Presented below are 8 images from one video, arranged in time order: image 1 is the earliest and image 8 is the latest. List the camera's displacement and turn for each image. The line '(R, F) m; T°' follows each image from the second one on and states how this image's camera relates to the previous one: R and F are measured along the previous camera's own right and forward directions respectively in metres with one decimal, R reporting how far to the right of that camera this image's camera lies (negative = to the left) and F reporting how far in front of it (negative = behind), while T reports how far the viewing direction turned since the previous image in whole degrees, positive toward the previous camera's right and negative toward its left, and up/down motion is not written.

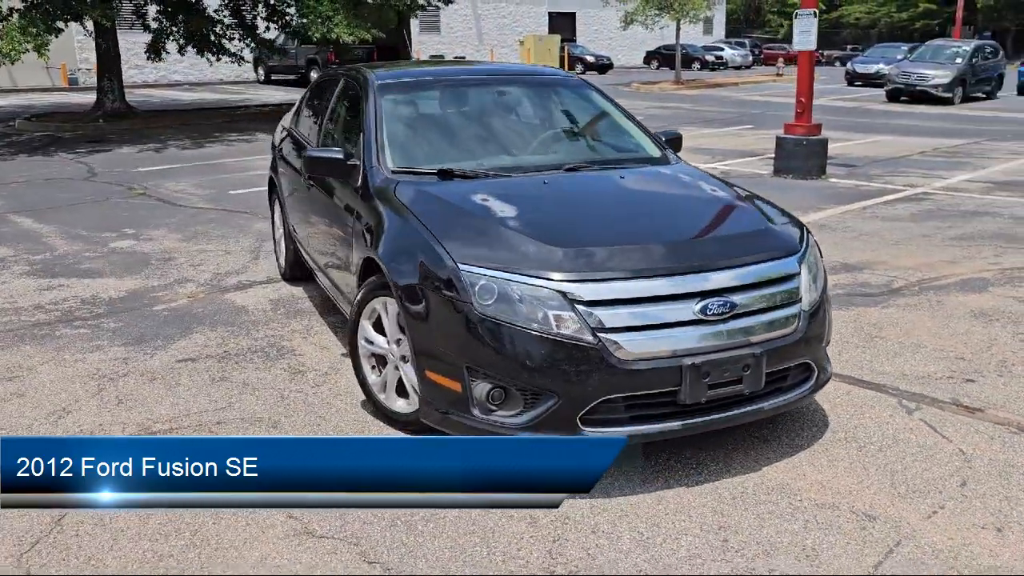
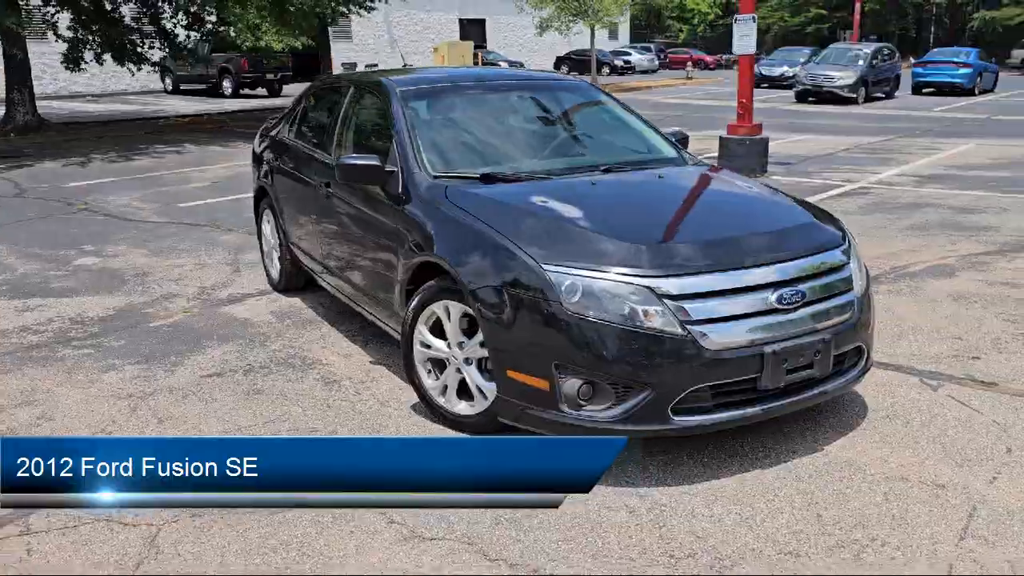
(-0.7, 0.0) m; +6°
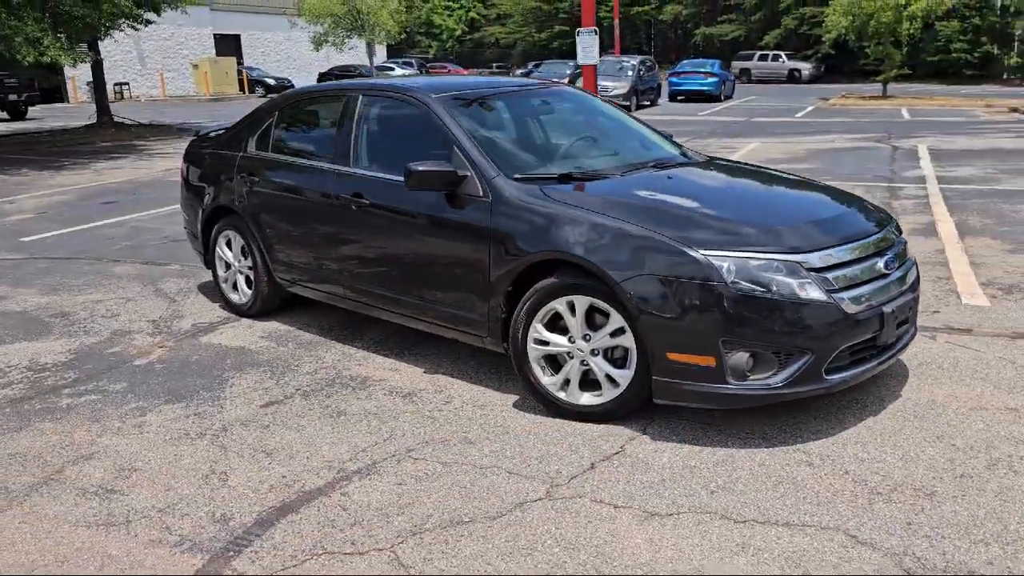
(-1.6, +0.1) m; +16°
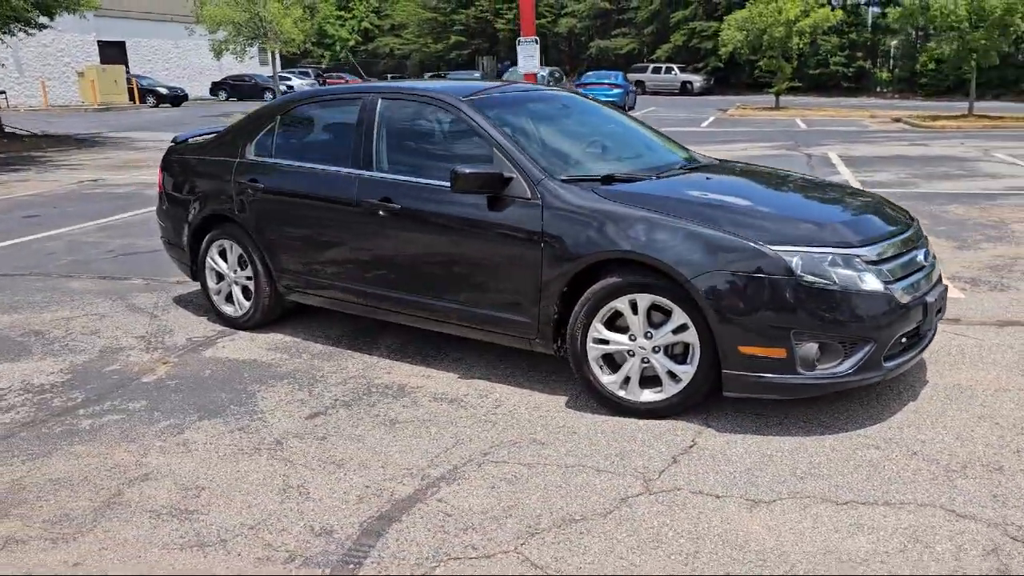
(-0.8, 0.0) m; +7°
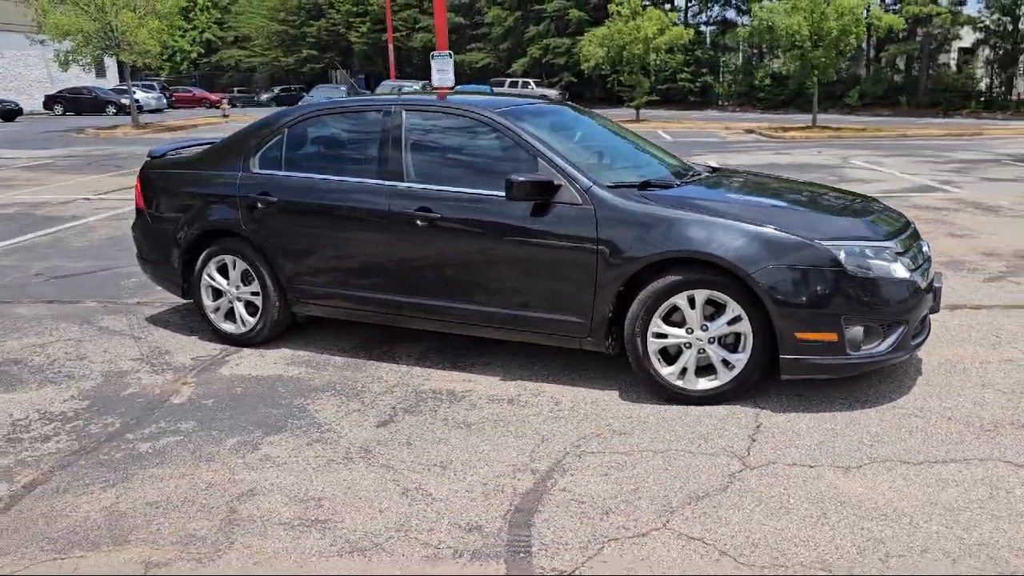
(-1.1, -0.1) m; +10°
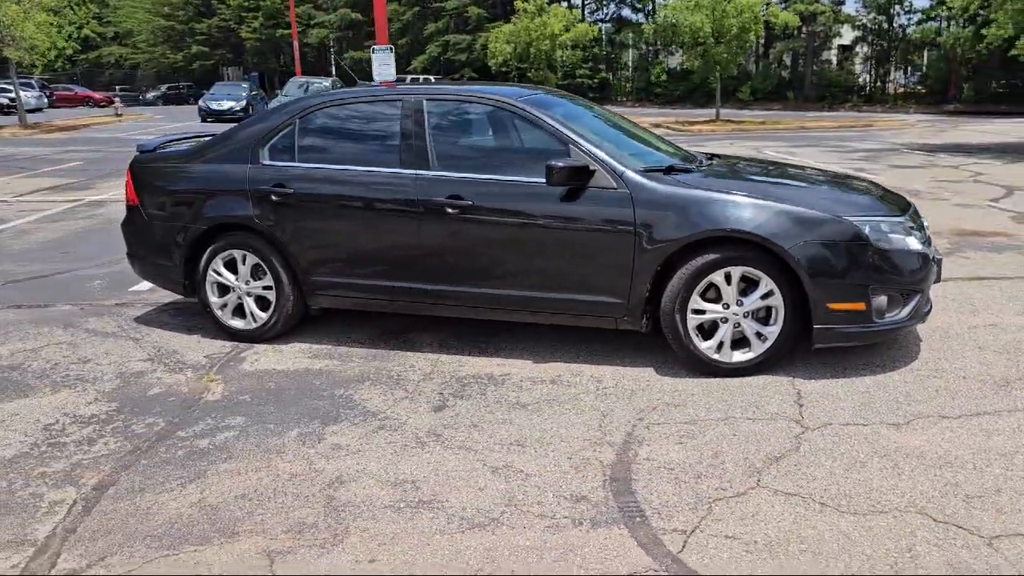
(-0.8, -0.1) m; +7°
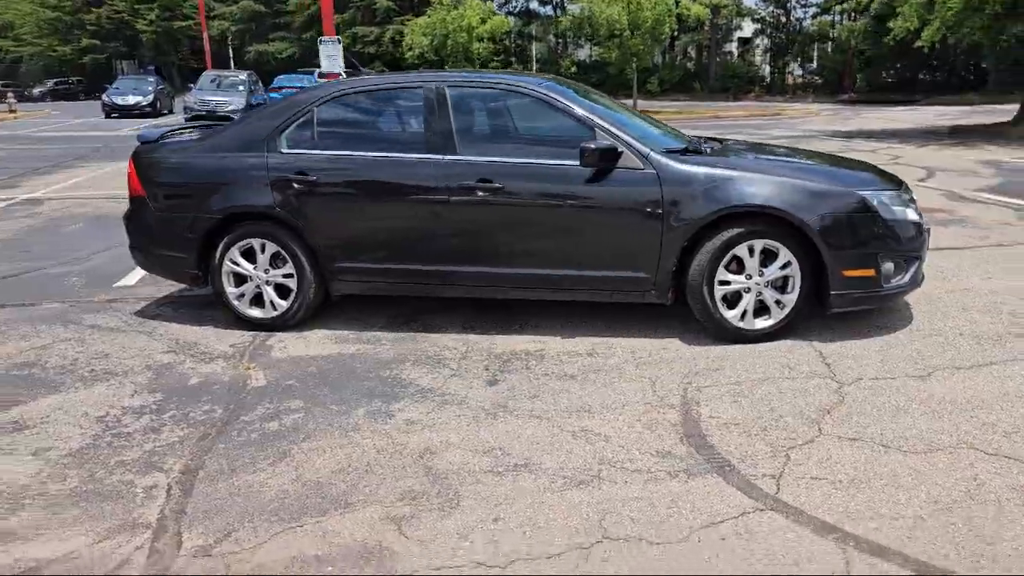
(-0.7, -0.1) m; +6°
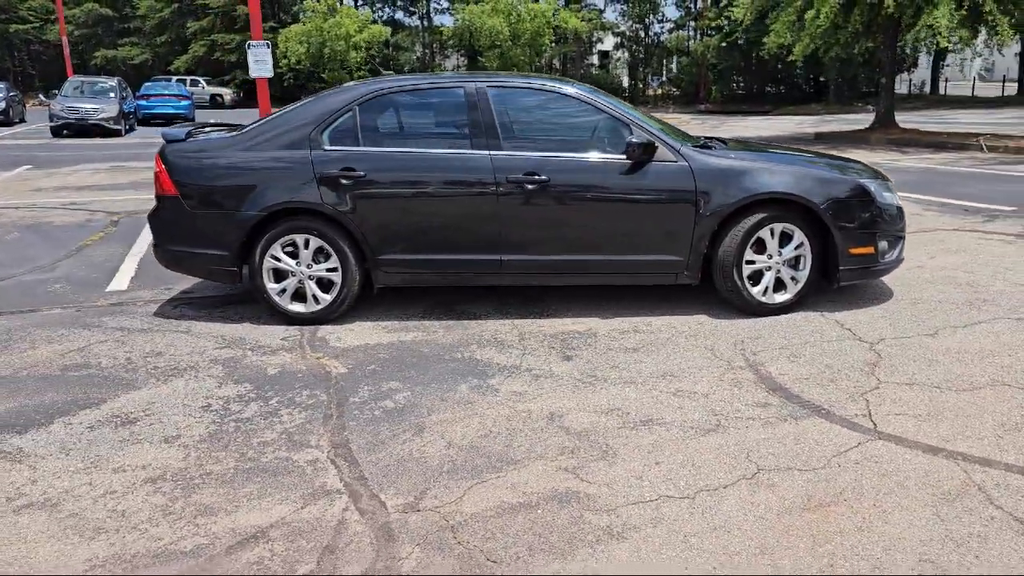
(-1.2, -0.3) m; +10°
